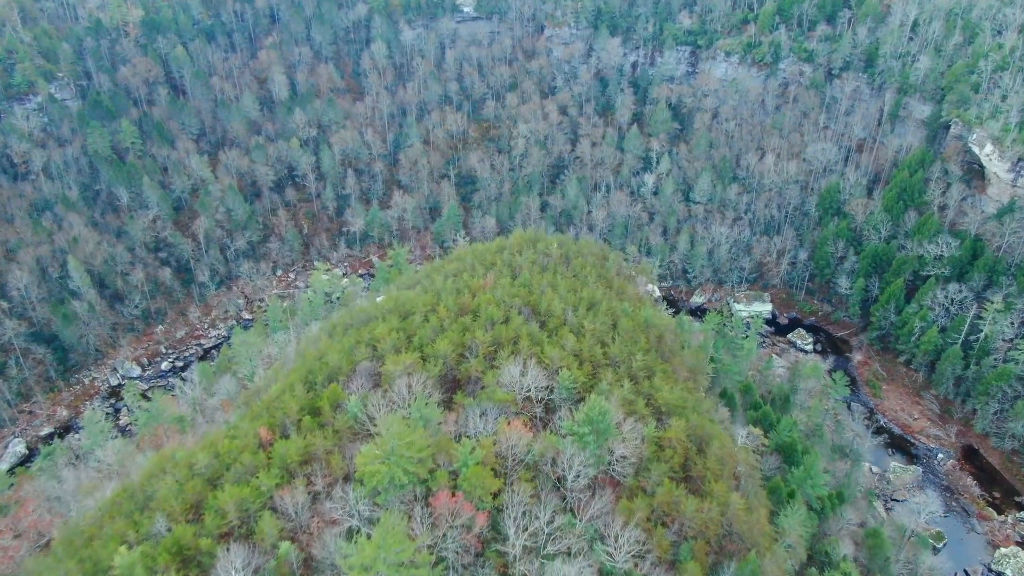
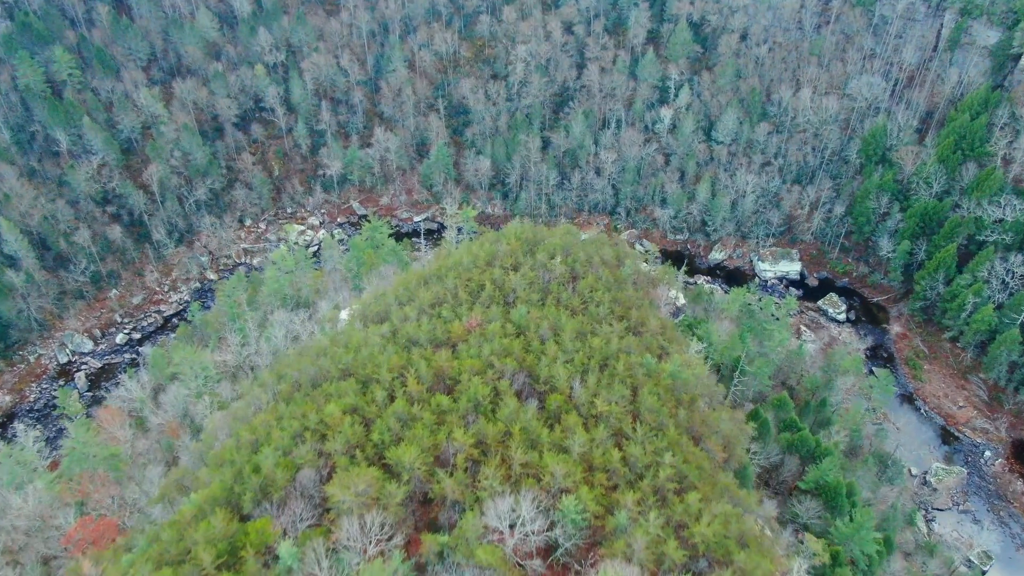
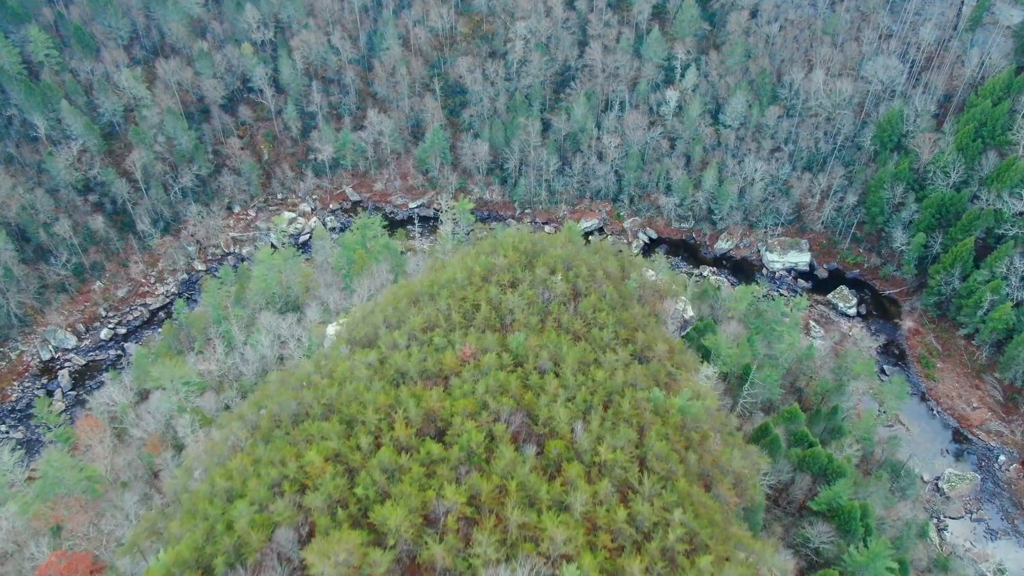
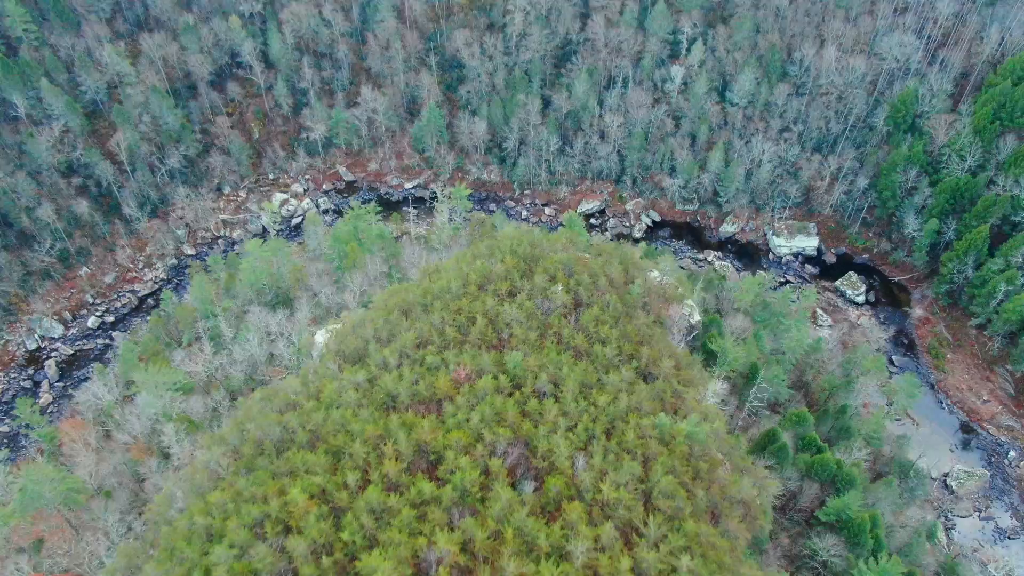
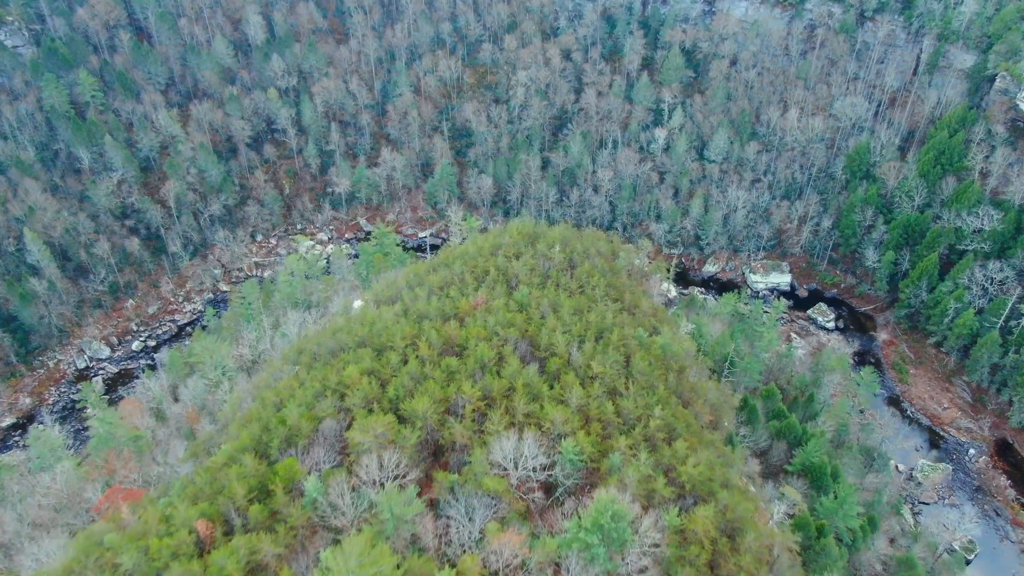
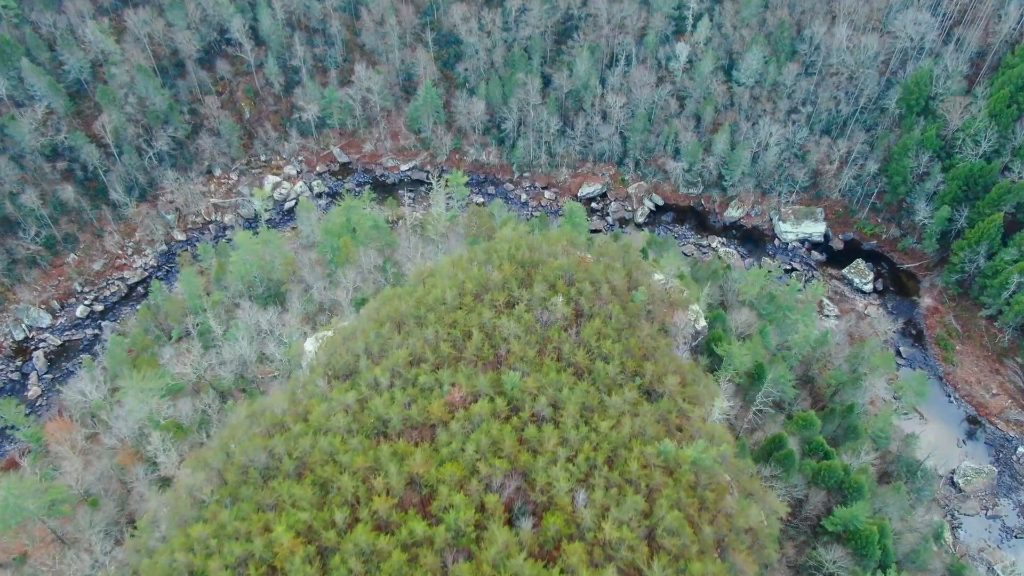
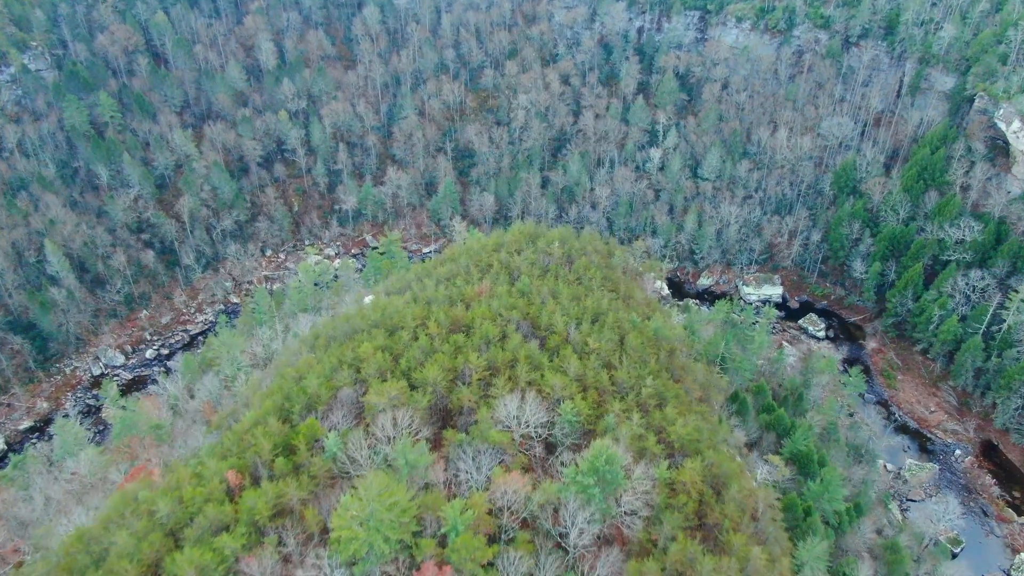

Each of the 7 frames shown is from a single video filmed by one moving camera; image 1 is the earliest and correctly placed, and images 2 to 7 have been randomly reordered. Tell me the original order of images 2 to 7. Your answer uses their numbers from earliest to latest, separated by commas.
7, 5, 2, 3, 4, 6
